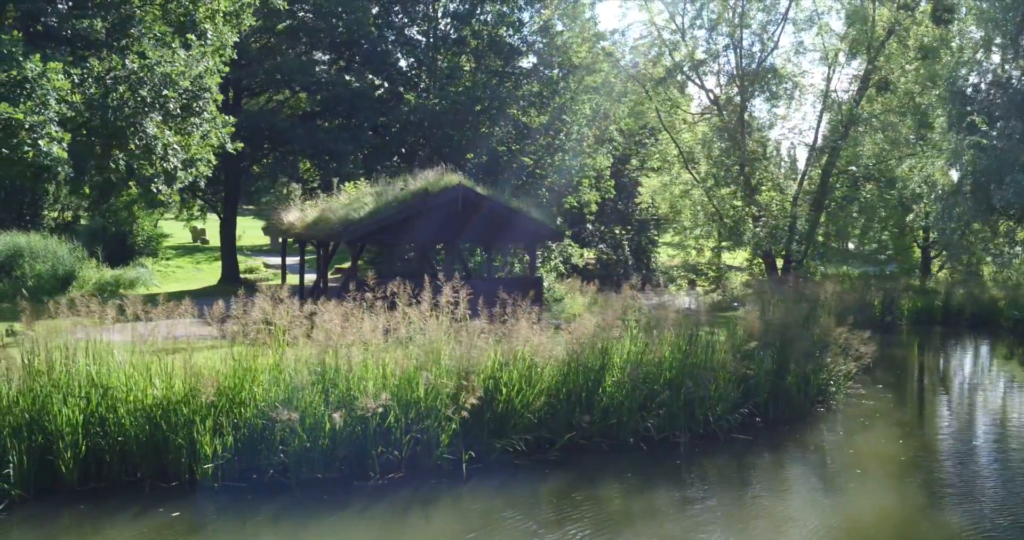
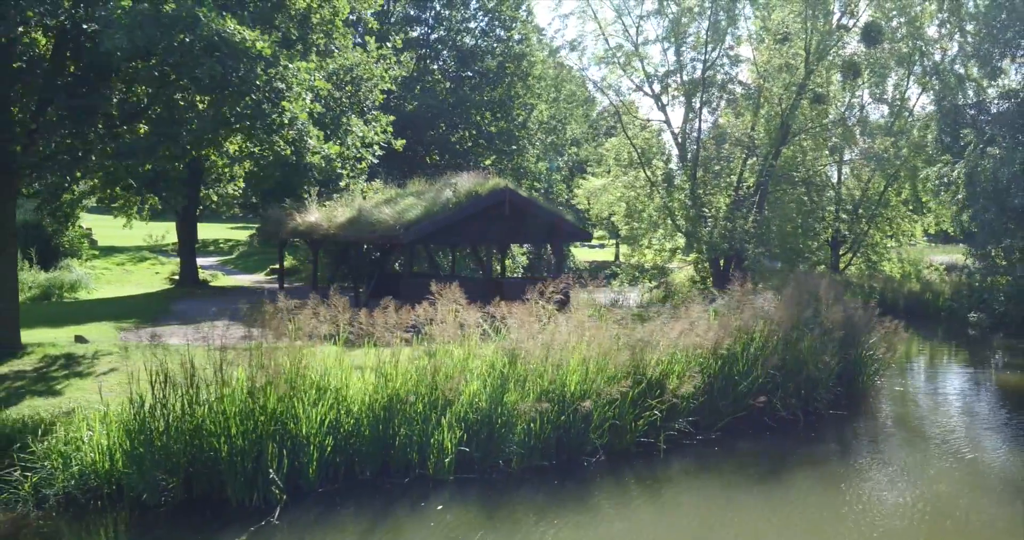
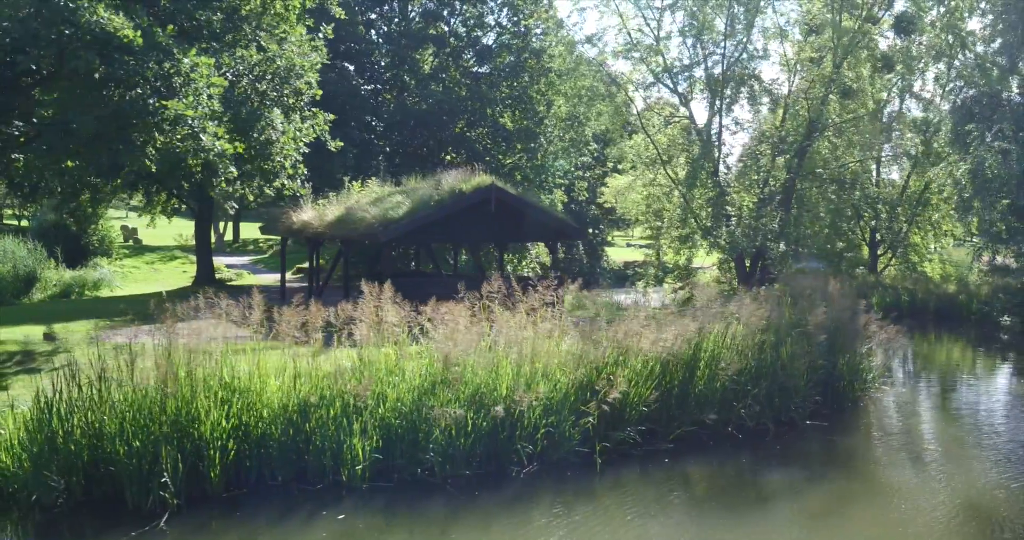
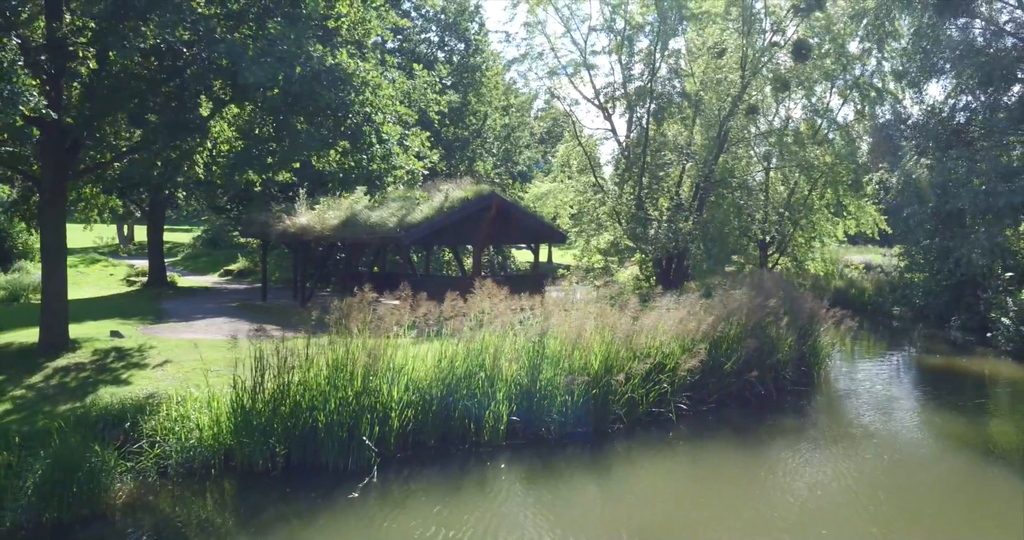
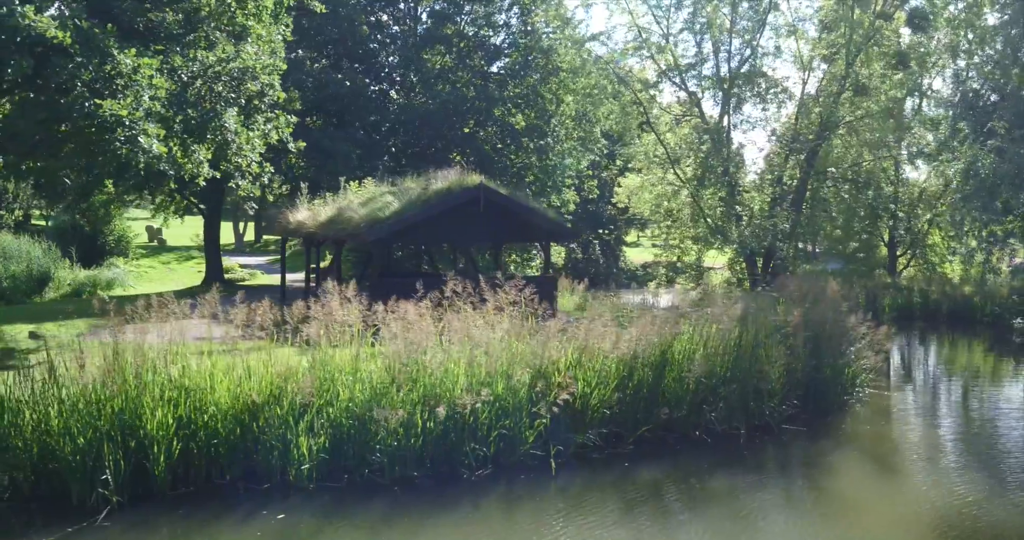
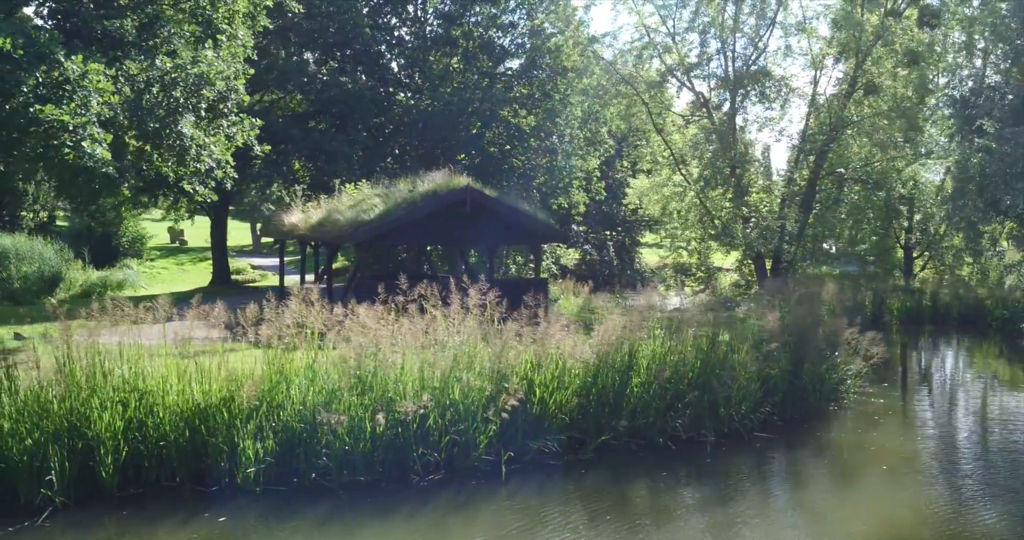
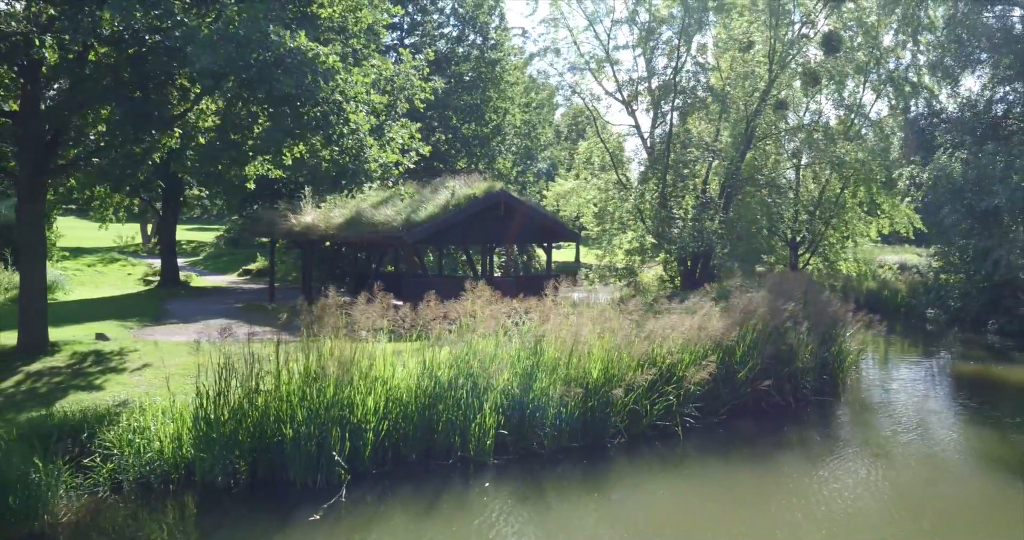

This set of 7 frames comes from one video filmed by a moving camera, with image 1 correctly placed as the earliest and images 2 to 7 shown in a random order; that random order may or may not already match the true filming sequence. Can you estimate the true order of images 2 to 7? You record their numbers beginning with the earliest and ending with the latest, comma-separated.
6, 5, 3, 2, 7, 4
